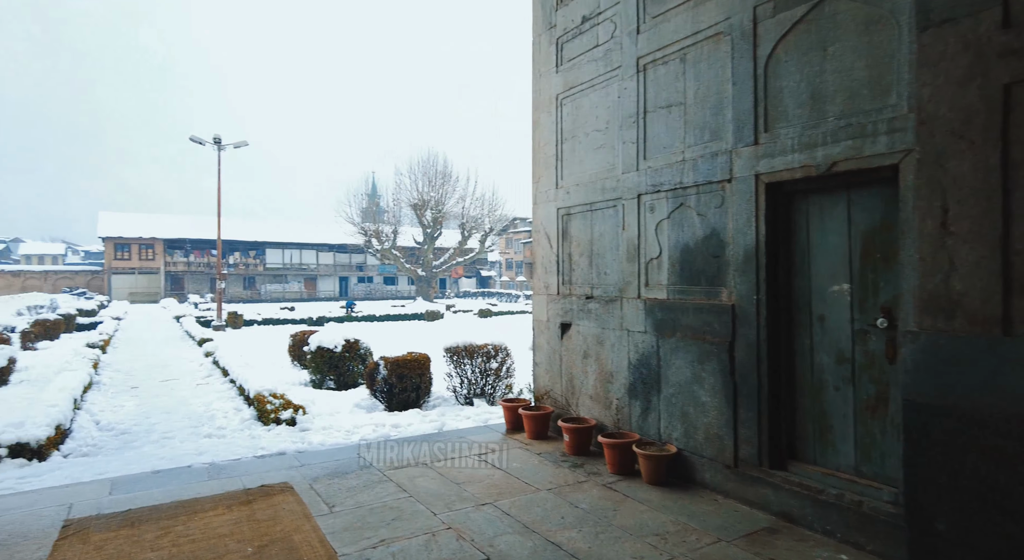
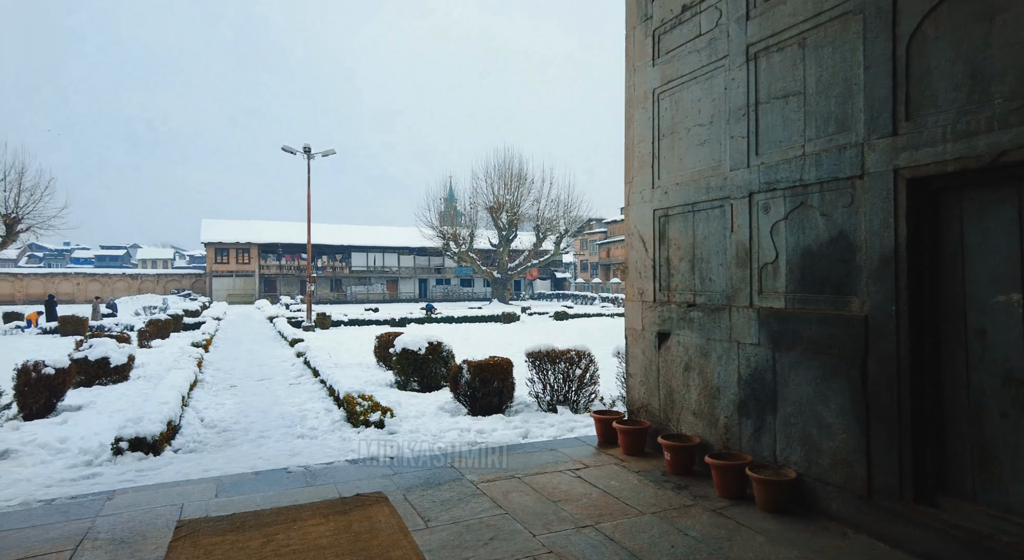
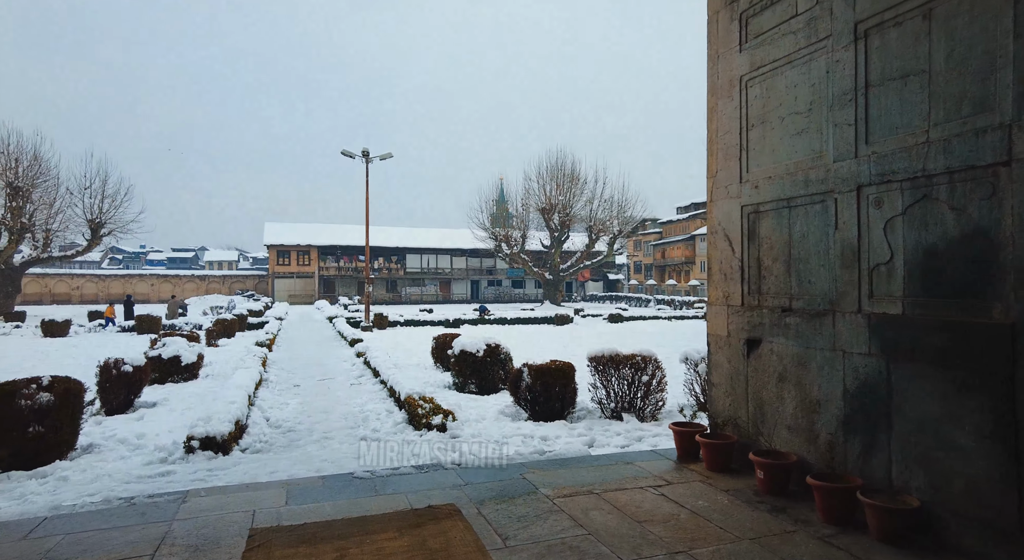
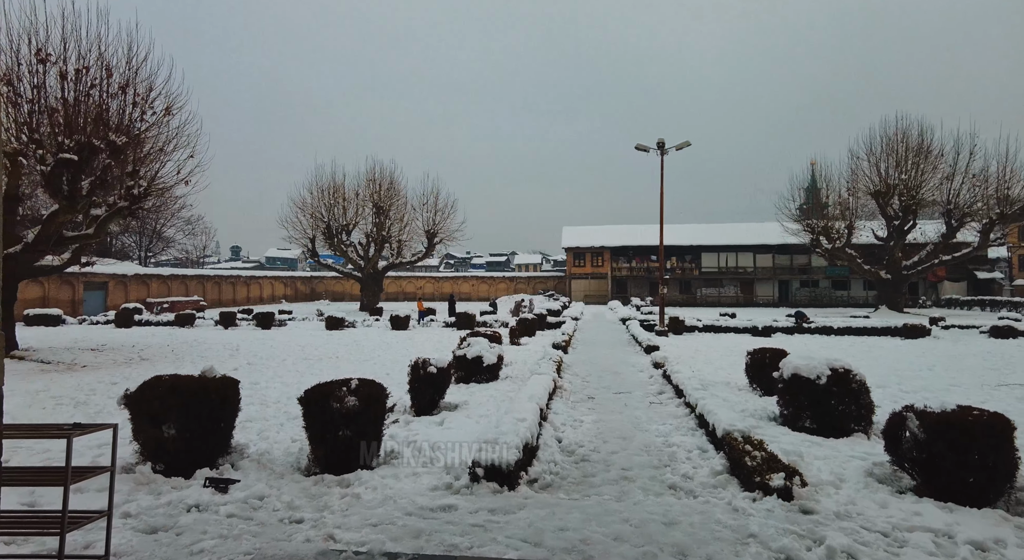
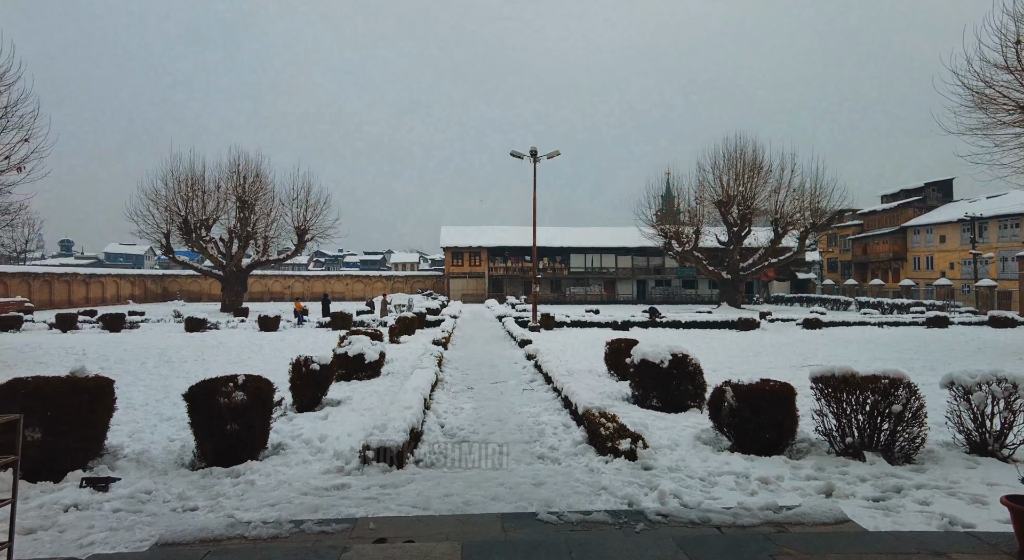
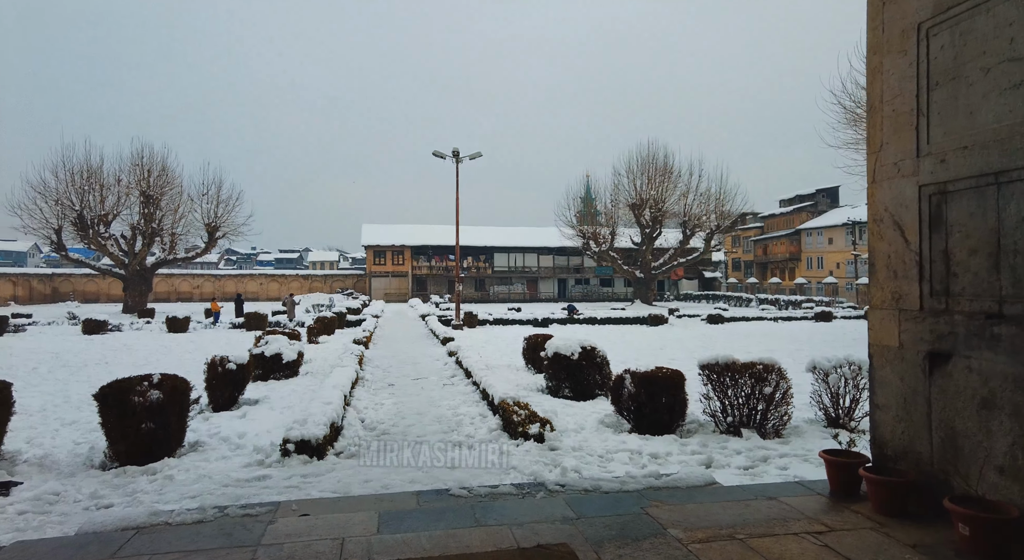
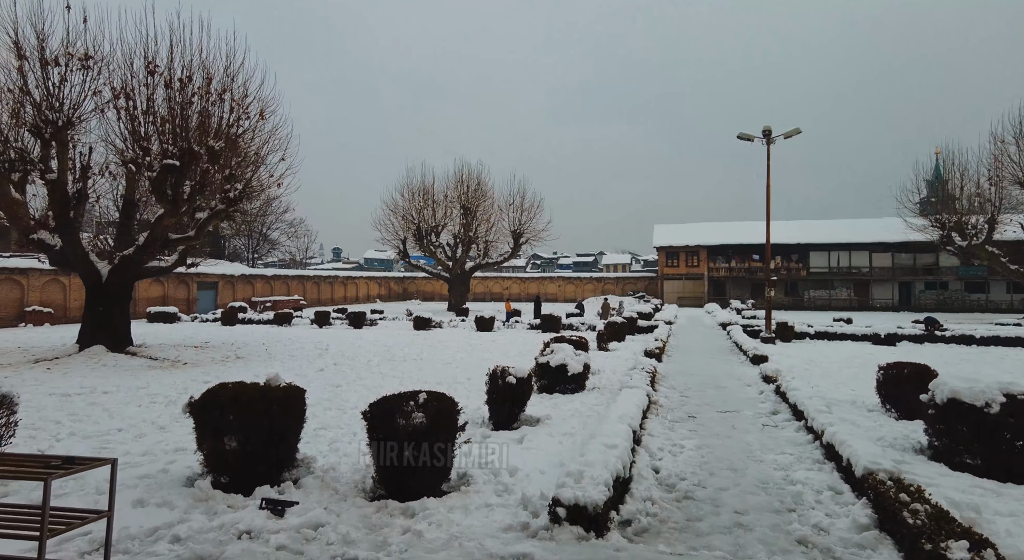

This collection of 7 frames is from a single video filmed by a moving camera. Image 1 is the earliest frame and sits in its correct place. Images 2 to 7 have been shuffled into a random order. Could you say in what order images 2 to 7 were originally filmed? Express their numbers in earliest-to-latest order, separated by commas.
2, 3, 6, 5, 4, 7
